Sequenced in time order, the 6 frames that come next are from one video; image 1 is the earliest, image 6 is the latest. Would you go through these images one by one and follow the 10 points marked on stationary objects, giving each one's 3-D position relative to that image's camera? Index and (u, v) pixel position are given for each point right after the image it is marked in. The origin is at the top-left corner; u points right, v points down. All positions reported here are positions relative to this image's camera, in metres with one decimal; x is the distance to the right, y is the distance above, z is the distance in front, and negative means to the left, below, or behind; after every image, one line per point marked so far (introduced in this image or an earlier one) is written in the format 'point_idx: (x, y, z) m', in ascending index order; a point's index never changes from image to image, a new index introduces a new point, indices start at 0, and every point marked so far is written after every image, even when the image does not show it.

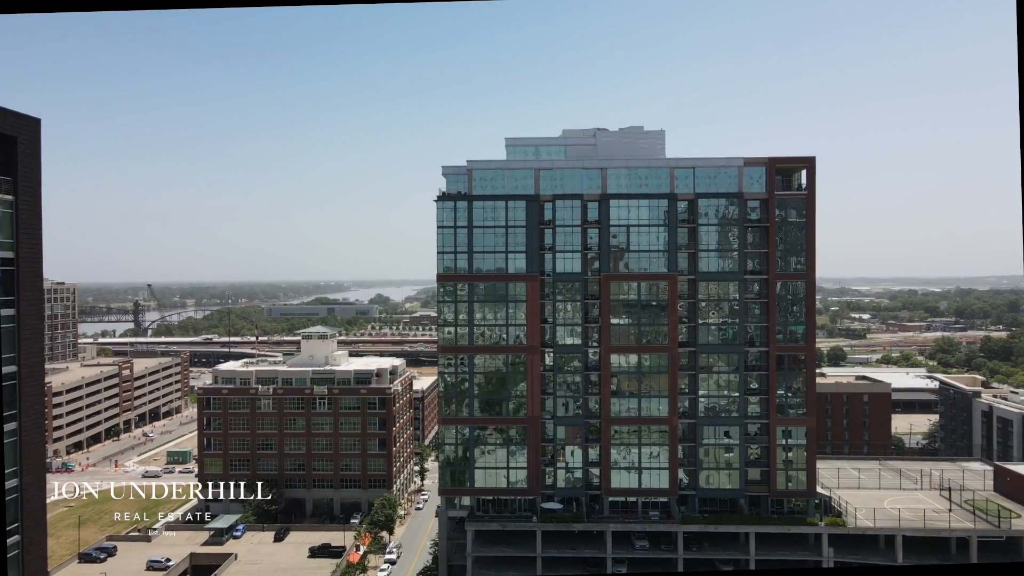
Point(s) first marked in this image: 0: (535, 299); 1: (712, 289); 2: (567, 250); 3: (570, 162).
0: (+0.3, -0.2, +12.8) m
1: (+4.3, 0.0, +12.7) m
2: (+1.0, +0.9, +12.7) m
3: (+1.1, +2.5, +11.9) m
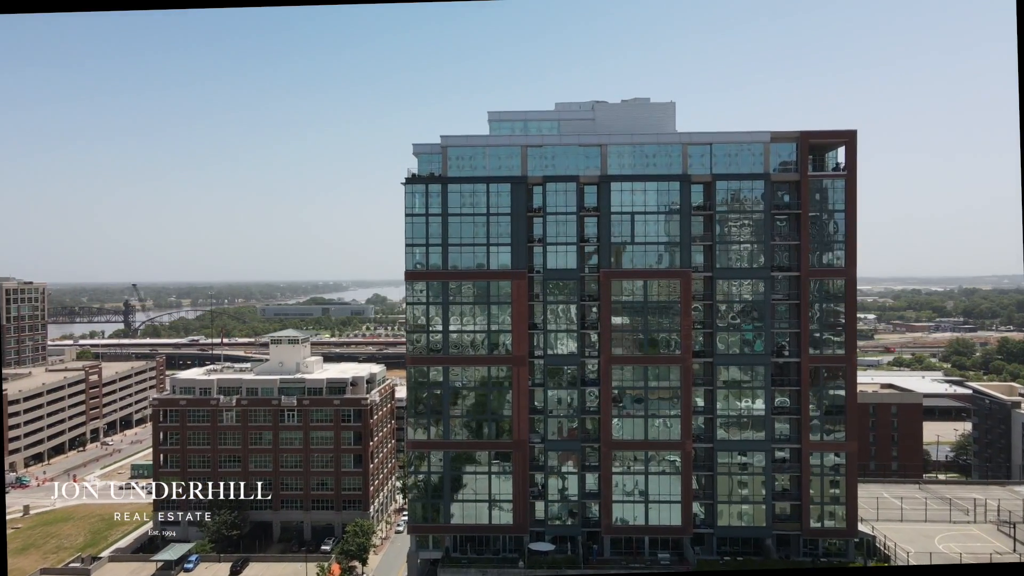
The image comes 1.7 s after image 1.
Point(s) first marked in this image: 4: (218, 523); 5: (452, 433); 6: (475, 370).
0: (0.0, -0.2, +11.1) m
1: (+4.0, 0.0, +11.1) m
2: (+0.7, +0.9, +11.1) m
3: (+0.8, +2.6, +10.3) m
4: (-6.8, -5.5, +14.5) m
5: (-1.0, -2.3, +9.7) m
6: (-0.8, -1.5, +11.1) m
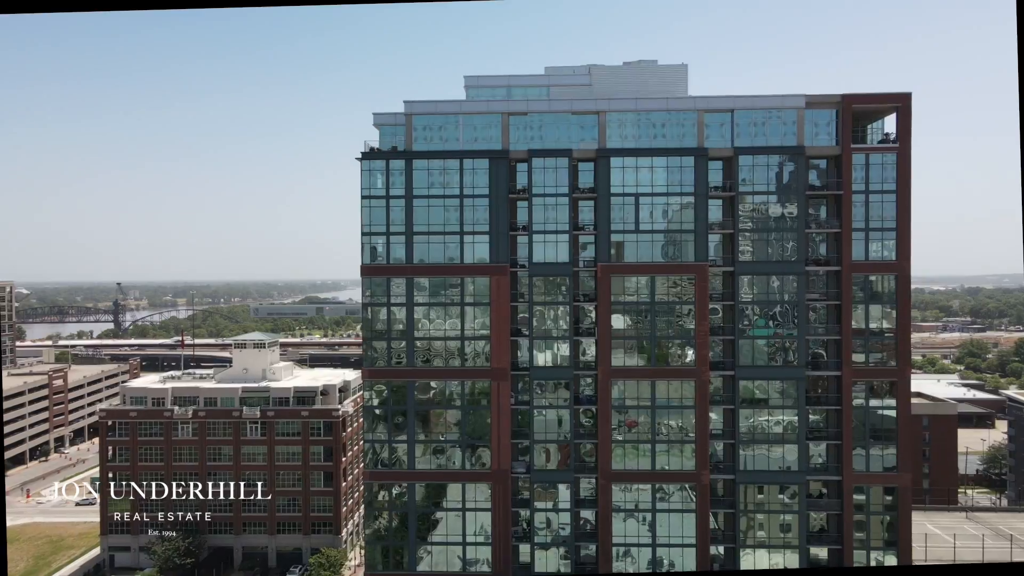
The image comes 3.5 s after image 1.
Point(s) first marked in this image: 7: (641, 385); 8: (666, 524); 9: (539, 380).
0: (-0.2, -0.1, +9.6) m
1: (+3.8, +0.1, +9.6) m
2: (+0.5, +1.0, +9.6) m
3: (+0.6, +2.6, +8.7) m
4: (-7.1, -5.4, +13.0) m
5: (-1.3, -2.3, +8.2) m
6: (-1.0, -1.5, +9.6) m
7: (+2.0, -1.5, +9.6) m
8: (+2.0, -3.1, +8.1) m
9: (+0.3, -1.5, +9.7) m
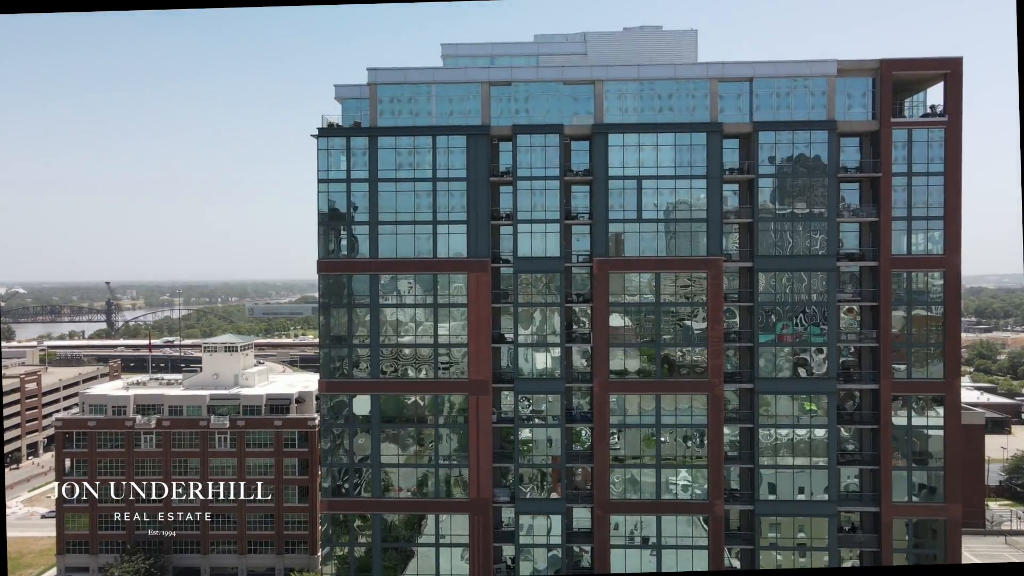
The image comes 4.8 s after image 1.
0: (-0.4, -0.1, +8.6) m
1: (+3.6, +0.1, +8.6) m
2: (+0.3, +1.0, +8.6) m
3: (+0.4, +2.6, +7.7) m
4: (-7.3, -5.4, +12.0) m
5: (-1.4, -2.3, +7.2) m
6: (-1.2, -1.5, +8.6) m
7: (+1.9, -1.5, +8.6) m
8: (+1.8, -3.0, +7.1) m
9: (+0.1, -1.5, +8.7) m
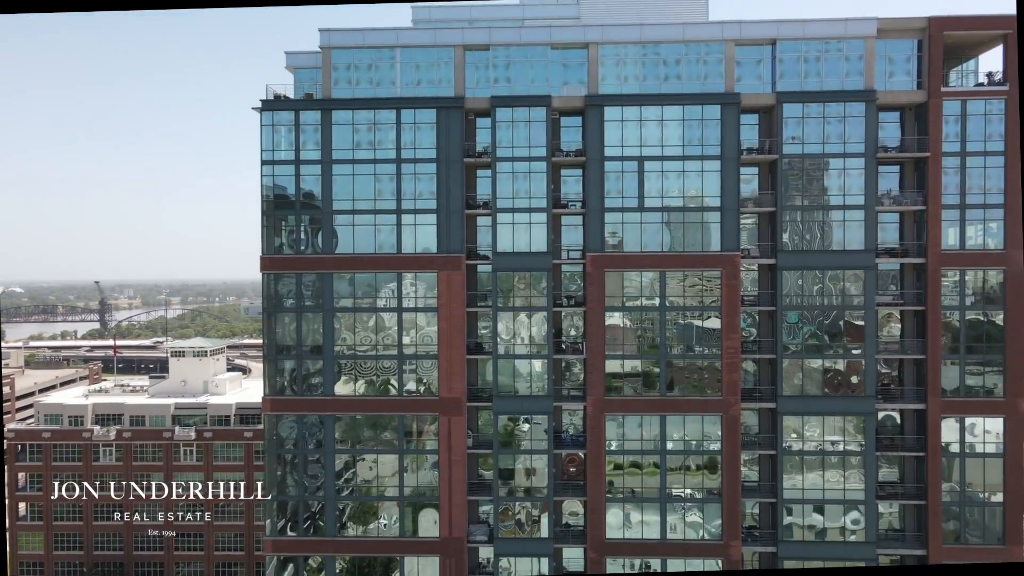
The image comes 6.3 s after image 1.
0: (-0.6, -0.1, +7.7) m
1: (+3.4, +0.1, +7.7) m
2: (+0.1, +1.0, +7.7) m
3: (+0.2, +2.6, +6.8) m
4: (-7.5, -5.4, +11.0) m
5: (-1.6, -2.3, +6.3) m
6: (-1.4, -1.5, +7.7) m
7: (+1.7, -1.5, +7.7) m
8: (+1.6, -3.0, +6.2) m
9: (0.0, -1.5, +7.8) m
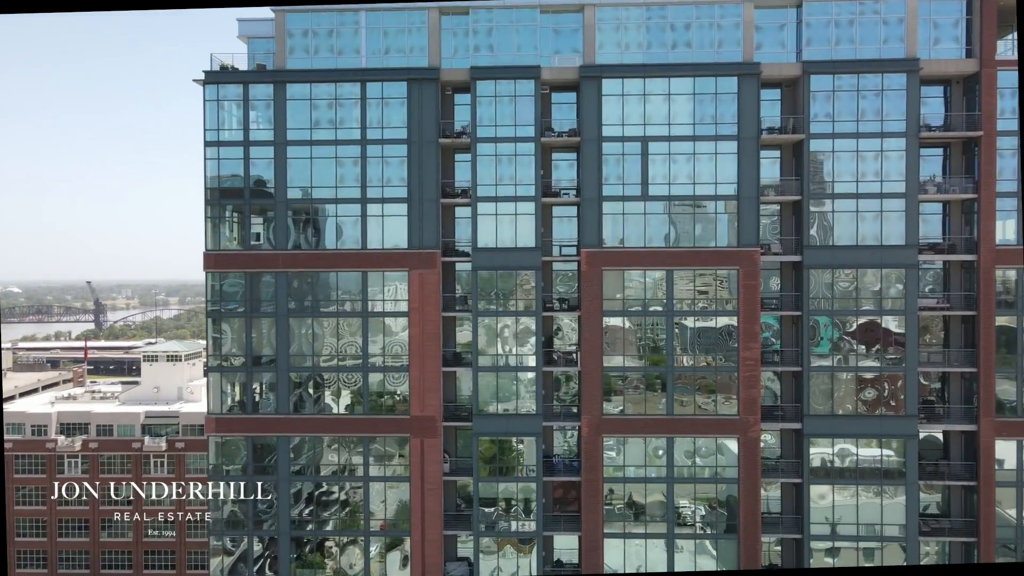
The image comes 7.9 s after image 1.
0: (-0.7, -0.1, +7.0) m
1: (+3.3, +0.1, +6.9) m
2: (0.0, +1.0, +7.0) m
3: (+0.1, +2.6, +6.1) m
4: (-7.6, -5.4, +10.3) m
5: (-1.7, -2.3, +5.5) m
6: (-1.5, -1.5, +7.0) m
7: (+1.6, -1.5, +7.0) m
8: (+1.5, -3.1, +5.5) m
9: (-0.2, -1.5, +7.0) m
